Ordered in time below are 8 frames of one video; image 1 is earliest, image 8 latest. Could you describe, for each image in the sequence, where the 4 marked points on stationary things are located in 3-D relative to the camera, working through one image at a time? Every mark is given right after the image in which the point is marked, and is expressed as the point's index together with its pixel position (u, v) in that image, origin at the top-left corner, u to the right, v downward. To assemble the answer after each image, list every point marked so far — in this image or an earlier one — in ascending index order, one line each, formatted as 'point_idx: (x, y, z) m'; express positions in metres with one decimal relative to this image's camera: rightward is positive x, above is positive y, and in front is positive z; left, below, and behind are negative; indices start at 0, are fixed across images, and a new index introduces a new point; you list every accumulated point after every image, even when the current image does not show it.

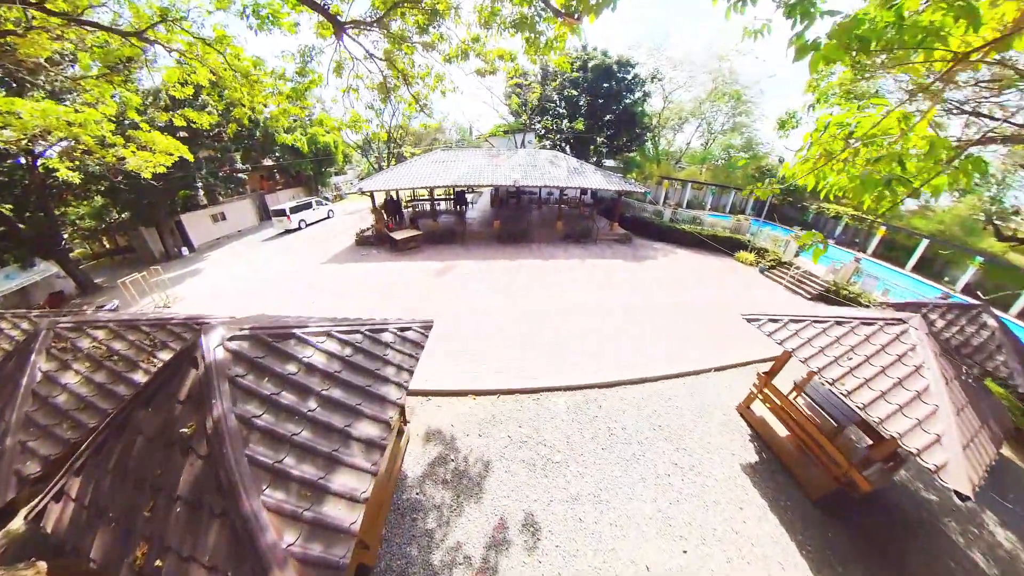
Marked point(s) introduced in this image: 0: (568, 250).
0: (+3.1, +2.3, +15.3) m
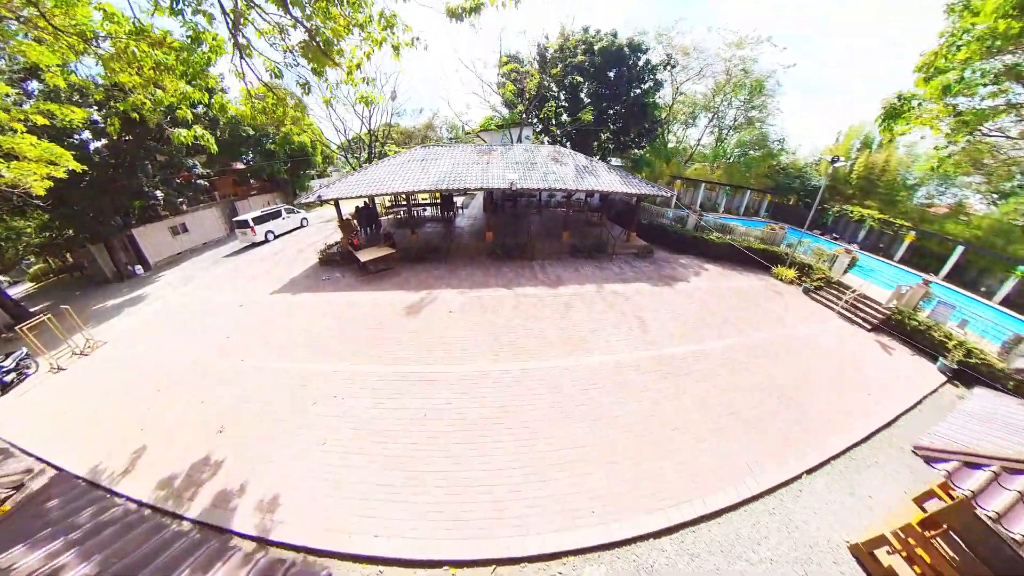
0: (+3.0, +1.1, +12.8) m
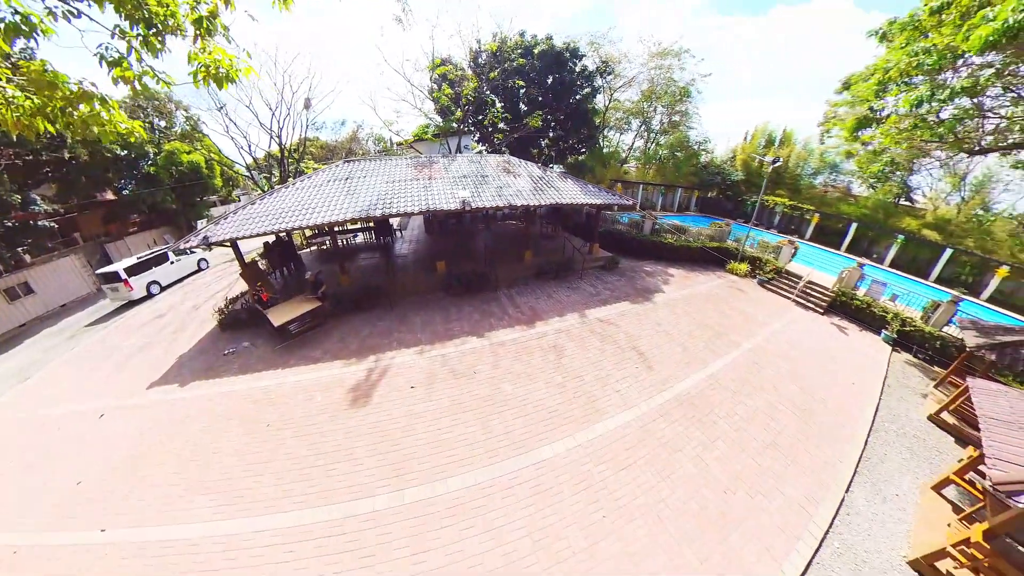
0: (+1.5, +0.1, +11.6) m
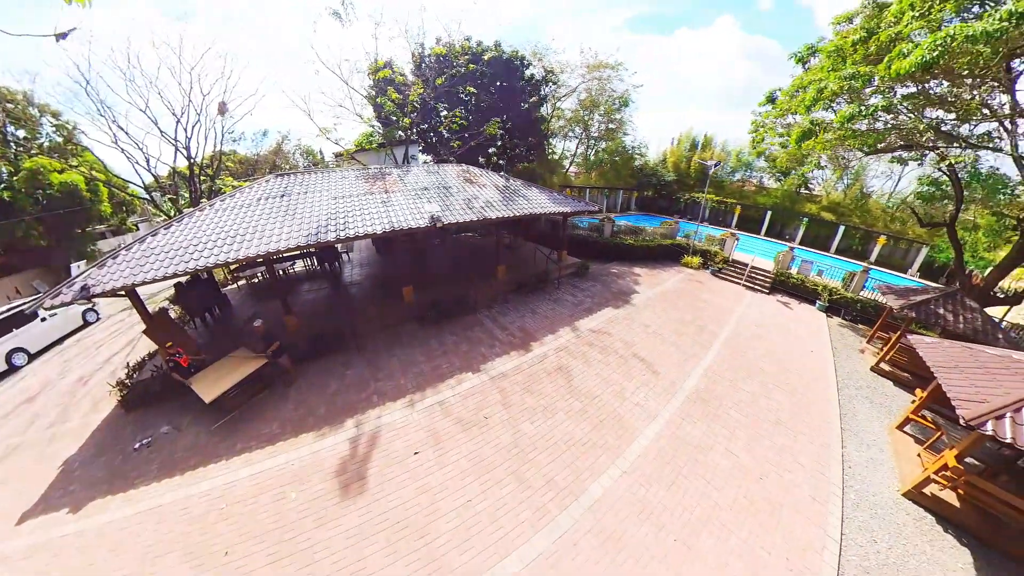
0: (+0.7, -0.5, +11.1) m
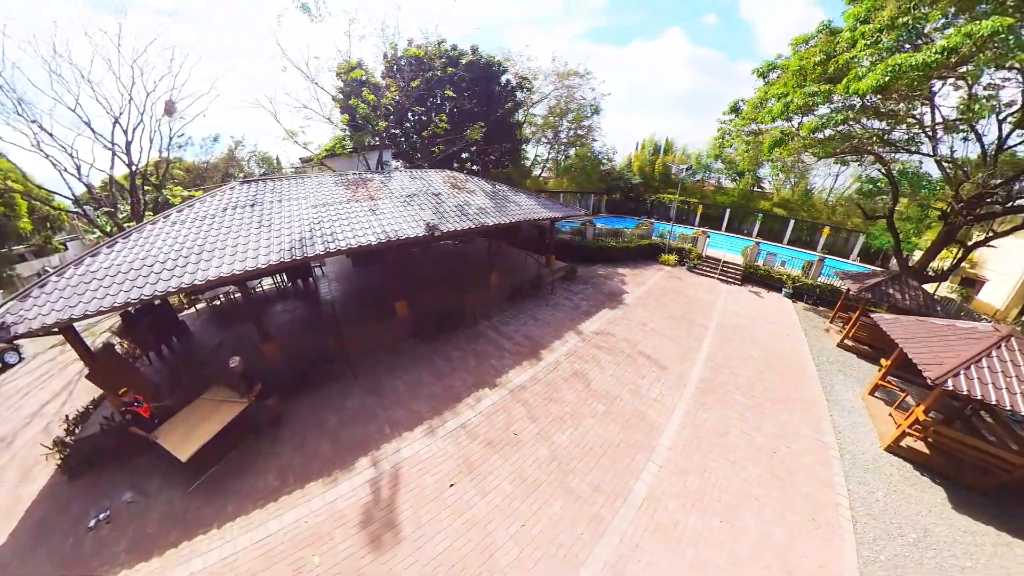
0: (+0.6, -0.7, +10.9) m
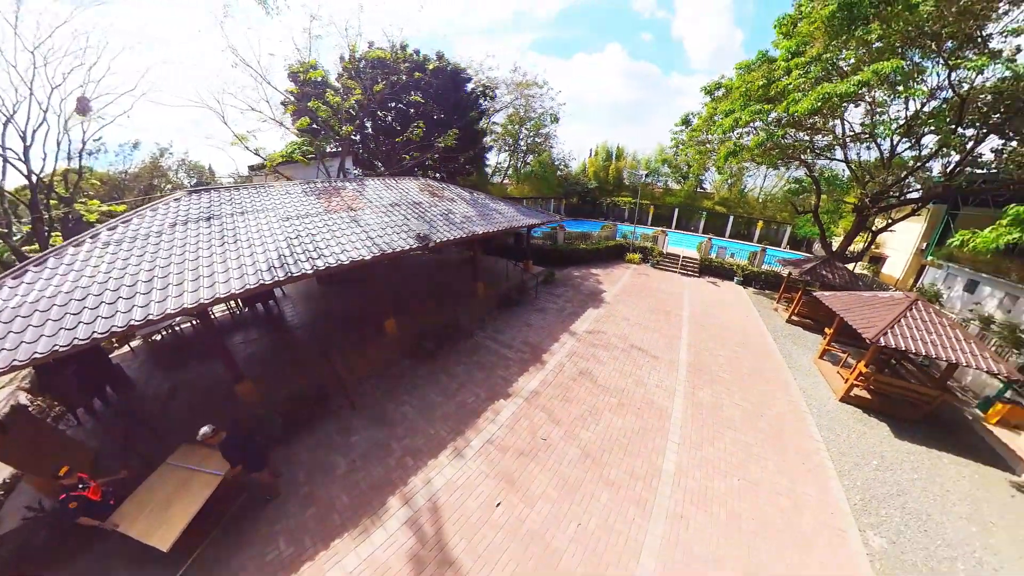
0: (+0.2, -0.9, +10.9) m
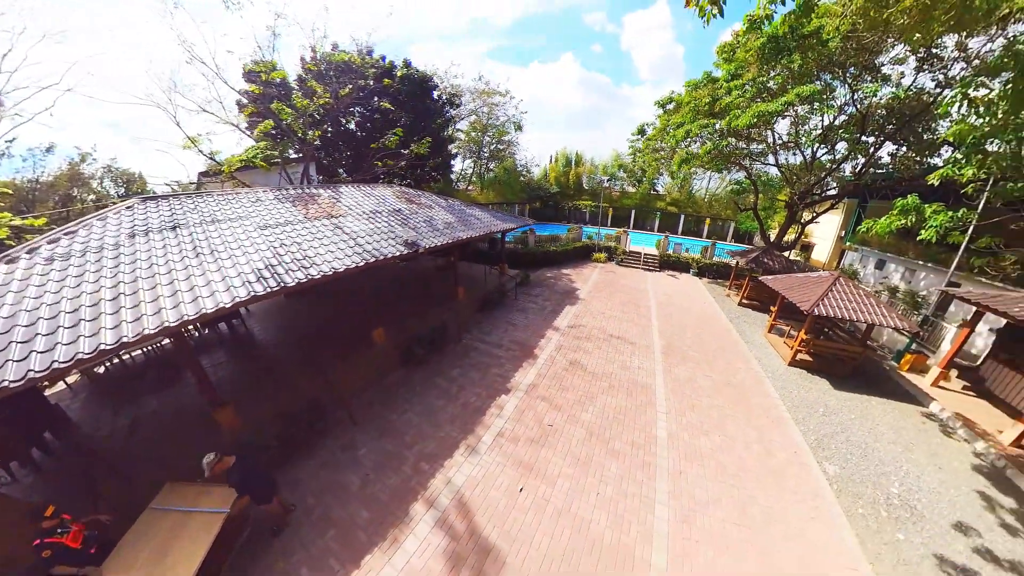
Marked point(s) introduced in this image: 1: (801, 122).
0: (-0.4, -0.9, +11.2) m
1: (+10.6, +6.2, +10.8) m
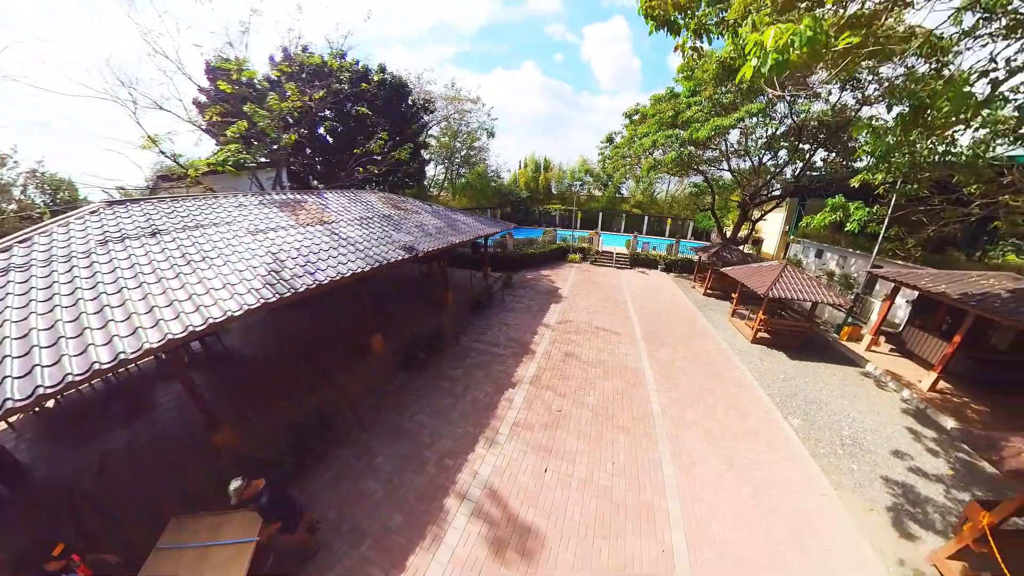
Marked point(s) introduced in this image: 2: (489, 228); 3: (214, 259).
0: (-0.8, -0.9, +11.4) m
1: (+9.9, +6.6, +12.3) m
2: (-1.1, +2.8, +12.6) m
3: (-6.5, +0.4, +6.0) m
